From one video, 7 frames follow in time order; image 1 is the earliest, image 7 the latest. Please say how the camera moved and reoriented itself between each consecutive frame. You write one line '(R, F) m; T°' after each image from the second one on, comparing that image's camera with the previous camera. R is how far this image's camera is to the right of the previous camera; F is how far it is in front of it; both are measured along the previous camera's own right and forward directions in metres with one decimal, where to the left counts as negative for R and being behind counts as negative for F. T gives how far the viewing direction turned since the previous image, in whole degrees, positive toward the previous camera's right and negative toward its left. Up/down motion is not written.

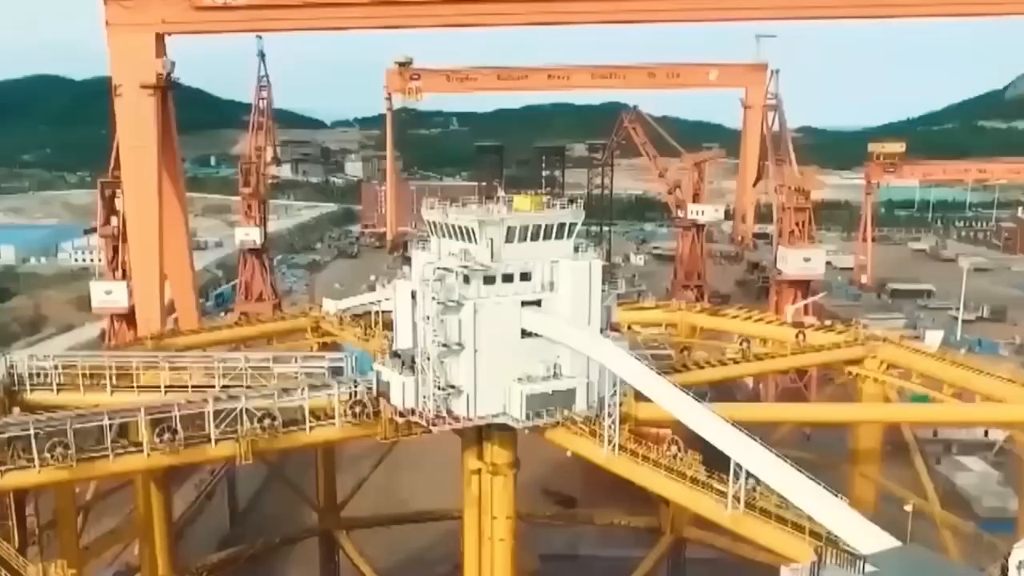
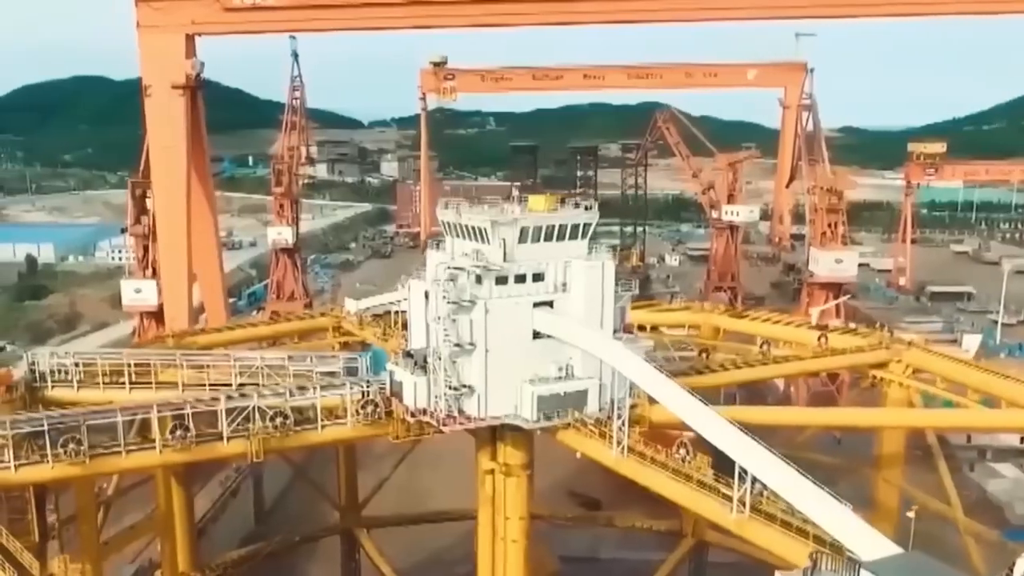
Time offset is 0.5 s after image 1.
(+0.5, +0.1) m; -2°
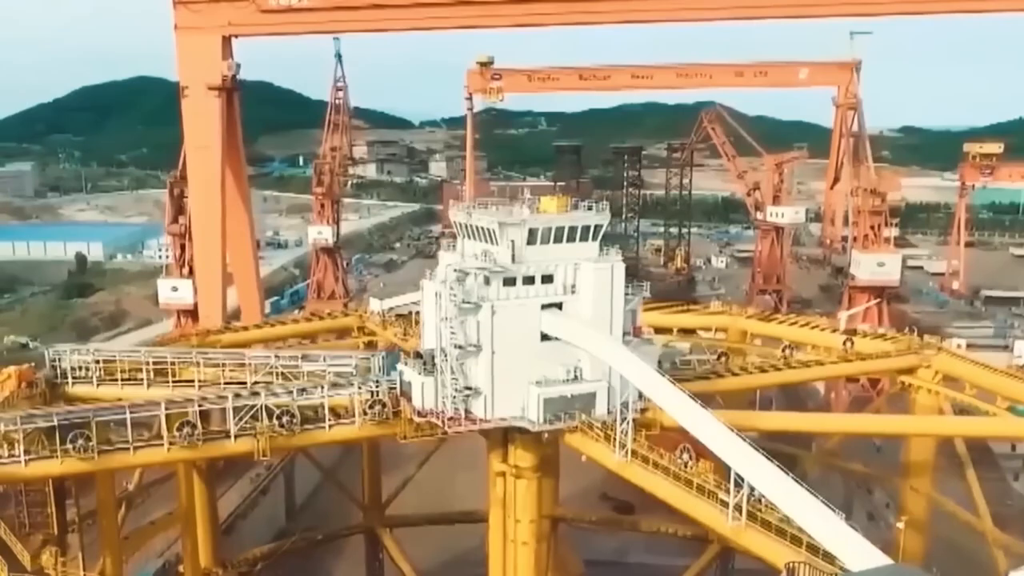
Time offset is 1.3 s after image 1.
(+0.9, +0.2) m; -3°
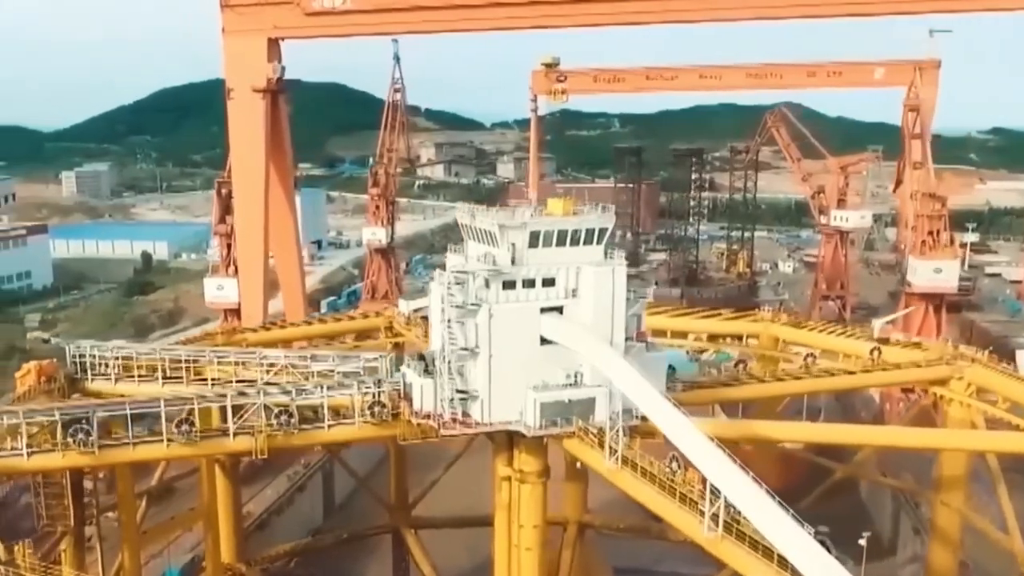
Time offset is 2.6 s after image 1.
(+1.6, +0.3) m; -4°
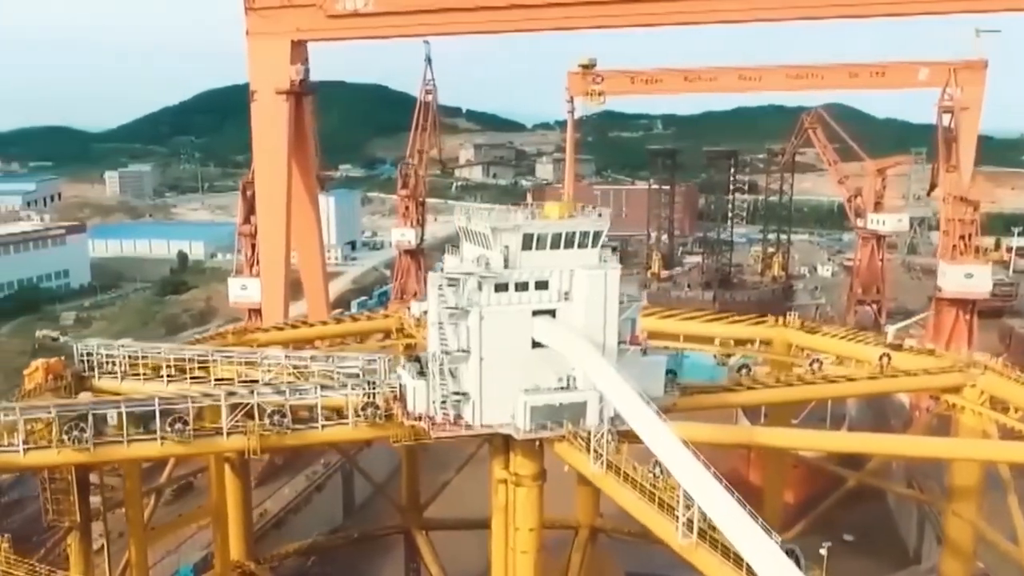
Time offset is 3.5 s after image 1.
(+1.1, +0.1) m; -2°
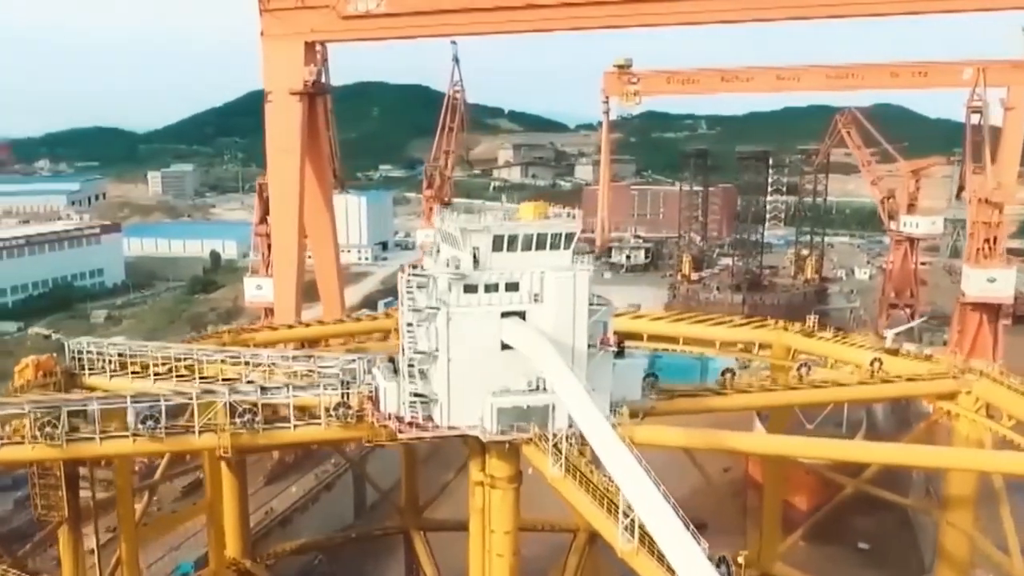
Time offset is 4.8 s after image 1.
(+1.7, +0.1) m; -2°
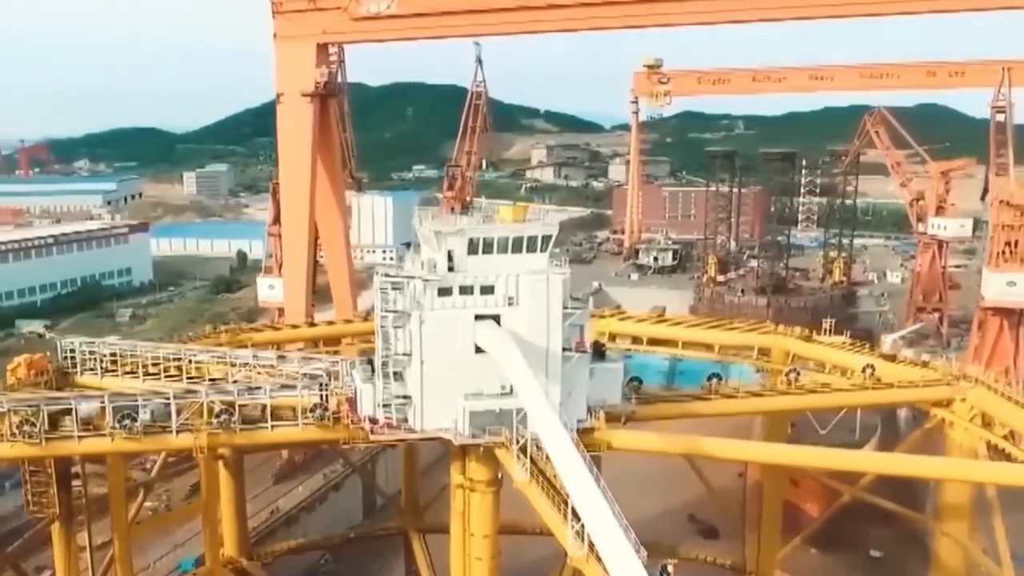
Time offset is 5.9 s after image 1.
(+1.5, +0.1) m; -2°
